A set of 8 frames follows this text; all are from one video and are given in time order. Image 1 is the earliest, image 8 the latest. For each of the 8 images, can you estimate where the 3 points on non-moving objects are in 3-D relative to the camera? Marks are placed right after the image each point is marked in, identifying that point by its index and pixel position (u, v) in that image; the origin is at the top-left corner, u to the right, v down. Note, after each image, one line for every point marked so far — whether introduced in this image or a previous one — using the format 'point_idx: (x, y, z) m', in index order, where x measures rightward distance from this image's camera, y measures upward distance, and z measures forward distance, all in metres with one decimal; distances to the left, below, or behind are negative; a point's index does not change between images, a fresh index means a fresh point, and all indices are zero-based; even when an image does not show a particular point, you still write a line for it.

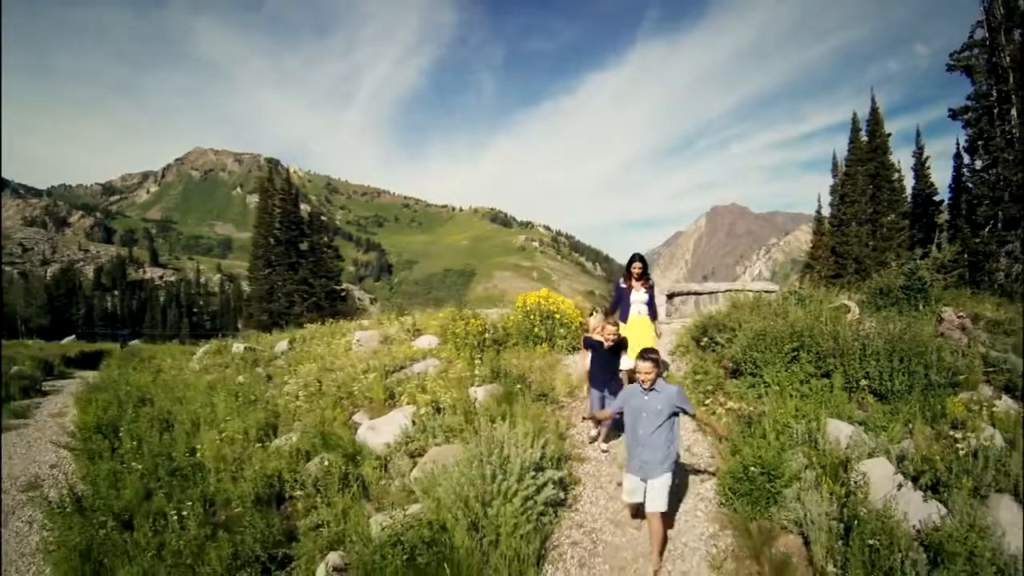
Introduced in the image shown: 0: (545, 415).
0: (+0.6, -1.9, +8.2) m
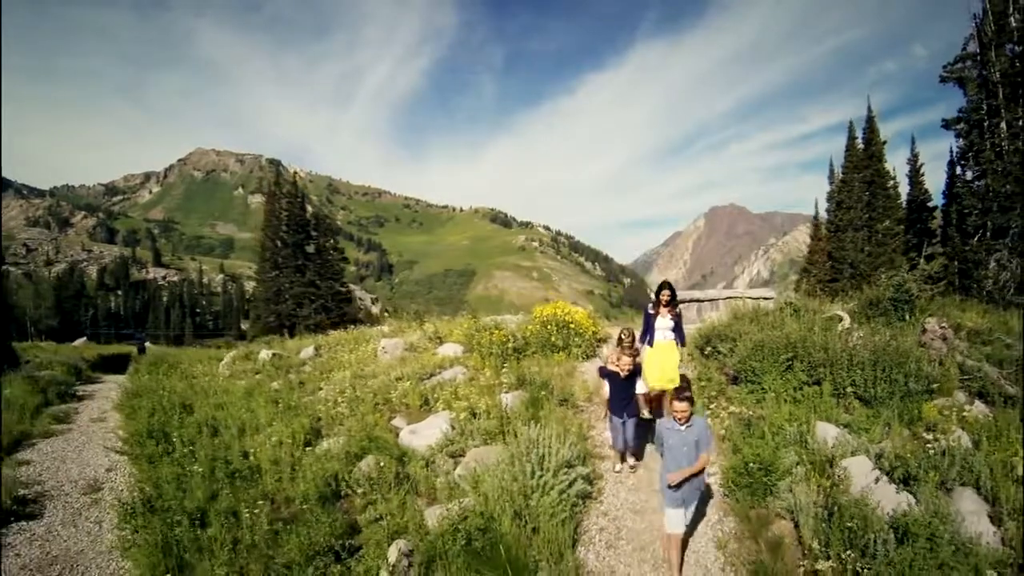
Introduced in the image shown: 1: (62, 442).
0: (+1.0, -2.1, +9.1) m
1: (-8.7, -3.0, +10.5) m
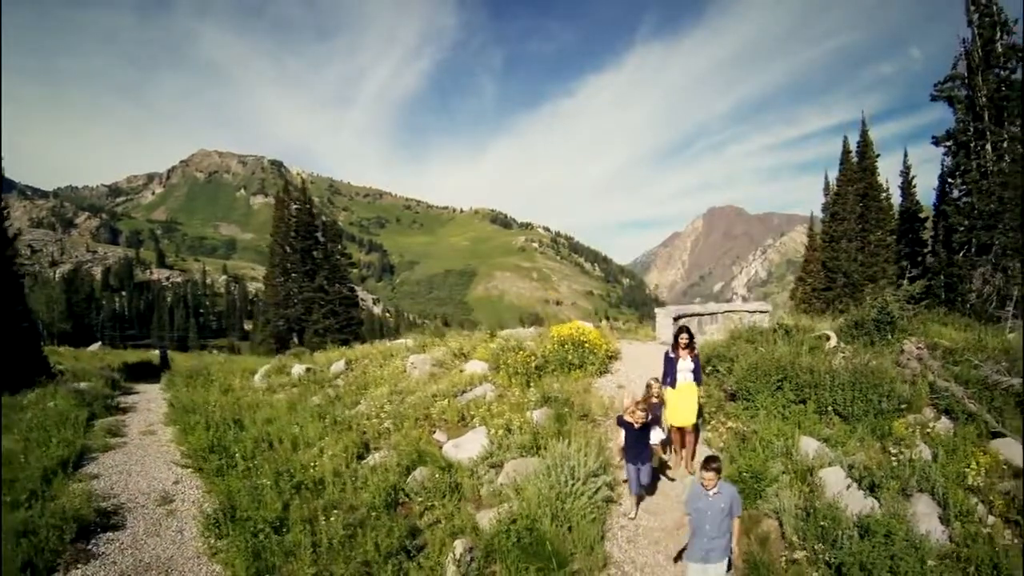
0: (+1.4, -2.7, +10.4) m
1: (-8.3, -3.5, +11.8) m
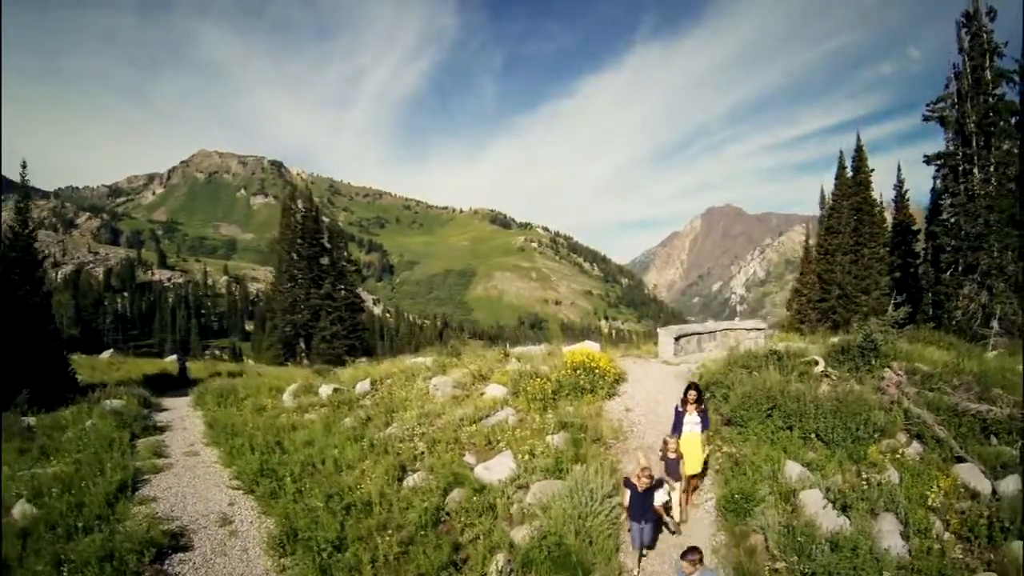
0: (+1.8, -3.4, +11.6) m
1: (-7.8, -4.3, +13.0) m
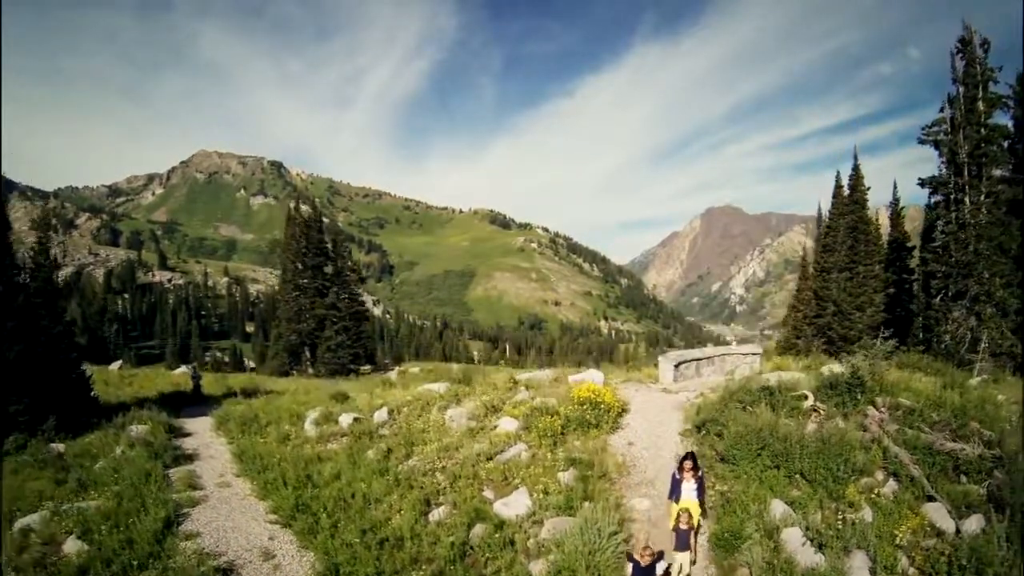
0: (+2.1, -4.5, +12.8) m
1: (-7.5, -5.4, +14.2) m
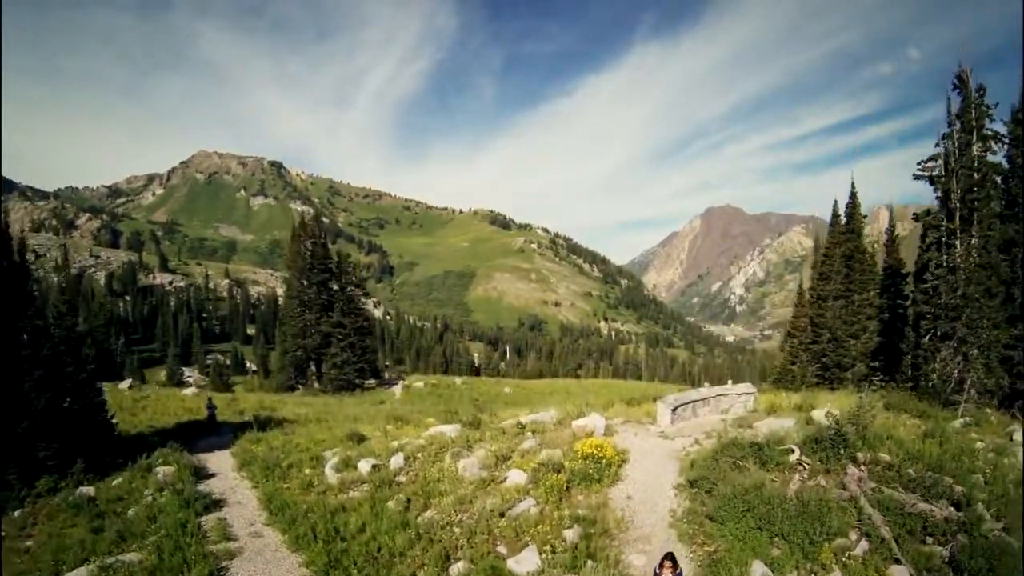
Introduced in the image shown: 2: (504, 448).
0: (+2.4, -6.3, +14.1) m
1: (-7.3, -7.2, +15.4) m
2: (-0.3, -5.3, +19.0) m
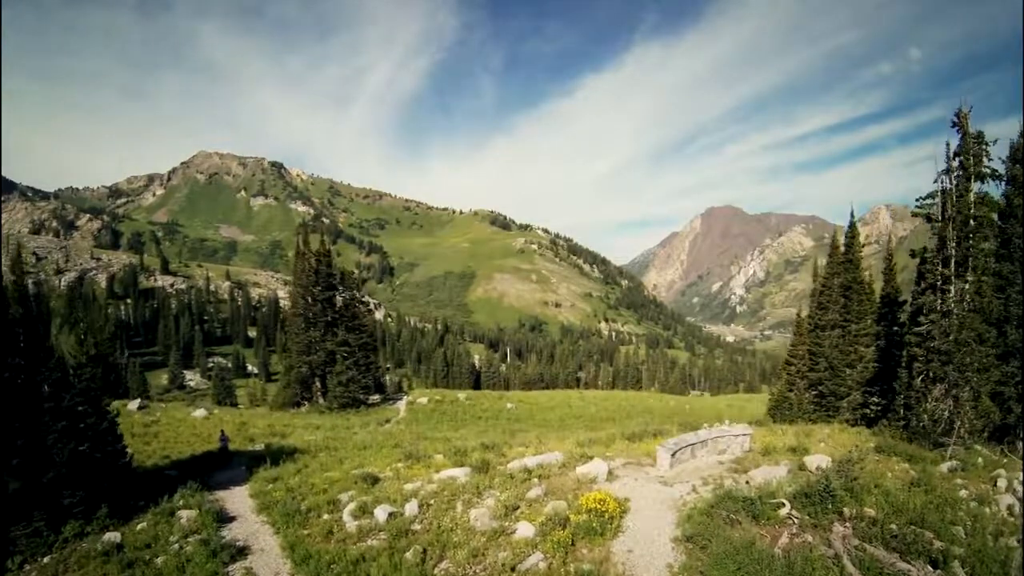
0: (+2.6, -8.4, +15.1) m
1: (-7.0, -9.2, +16.5) m
2: (0.0, -7.3, +20.1) m
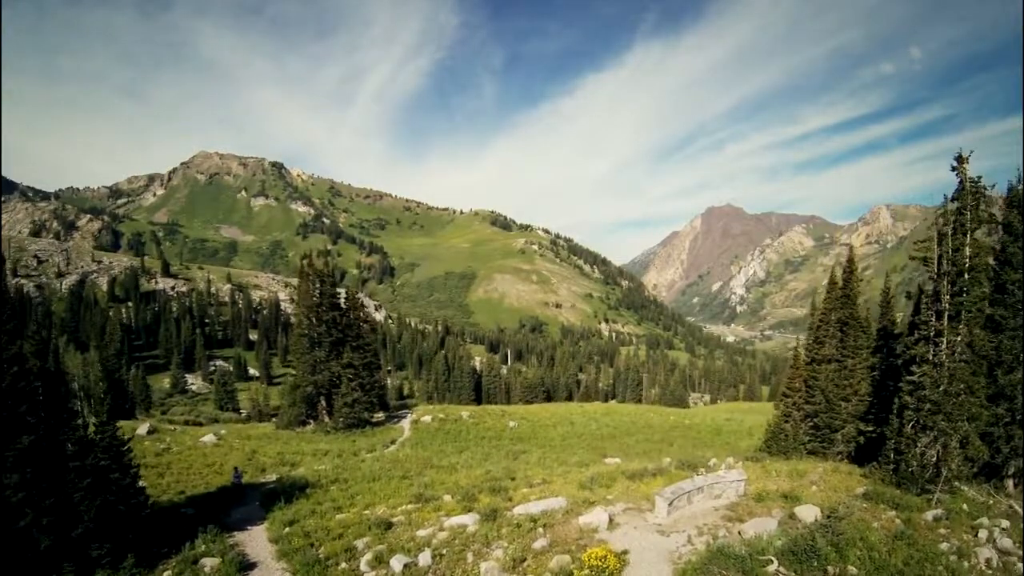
0: (+2.9, -10.7, +16.3) m
1: (-6.8, -11.6, +17.7) m
2: (+0.3, -9.7, +21.3) m
